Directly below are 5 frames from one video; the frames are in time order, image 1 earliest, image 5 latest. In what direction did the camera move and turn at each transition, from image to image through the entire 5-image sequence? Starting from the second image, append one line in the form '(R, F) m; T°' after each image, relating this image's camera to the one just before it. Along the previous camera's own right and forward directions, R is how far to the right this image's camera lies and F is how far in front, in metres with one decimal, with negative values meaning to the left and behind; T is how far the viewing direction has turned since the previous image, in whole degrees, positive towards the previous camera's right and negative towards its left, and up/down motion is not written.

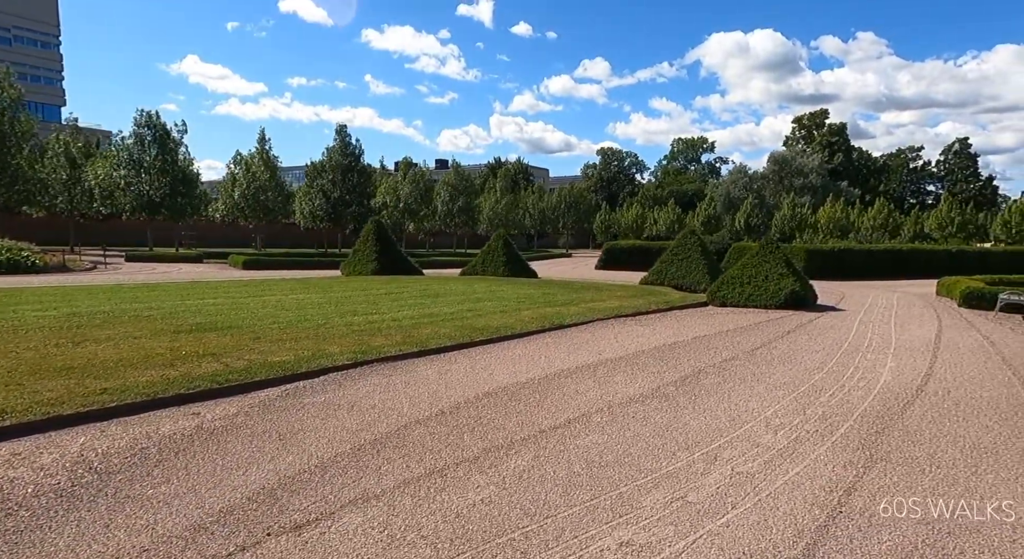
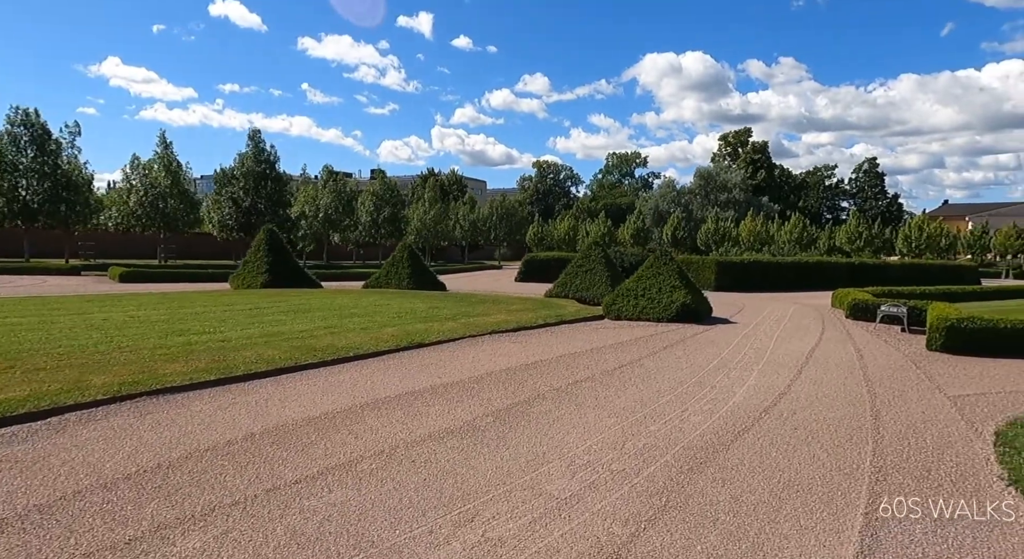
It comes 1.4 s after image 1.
(+1.3, +0.7) m; +6°
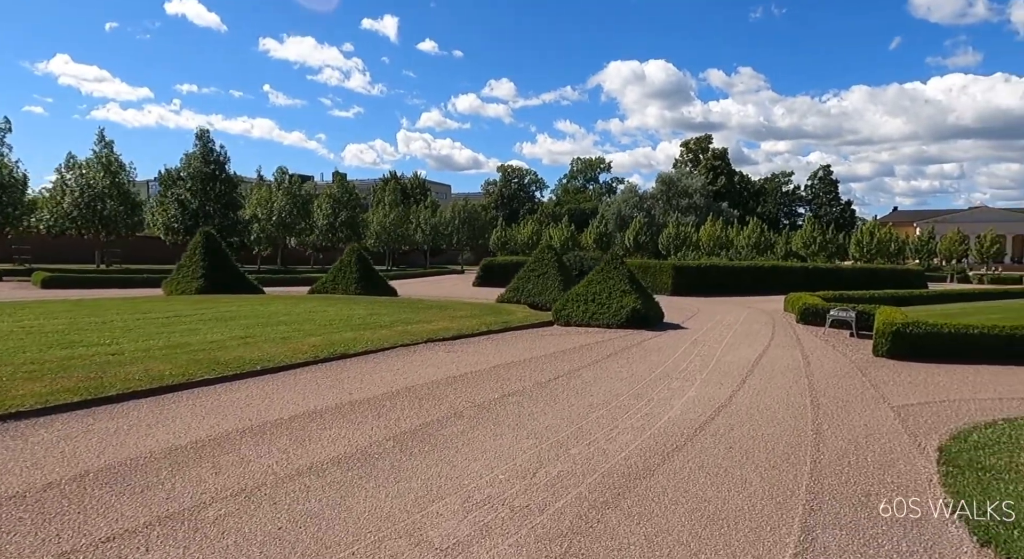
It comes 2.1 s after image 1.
(+0.5, +0.7) m; +3°
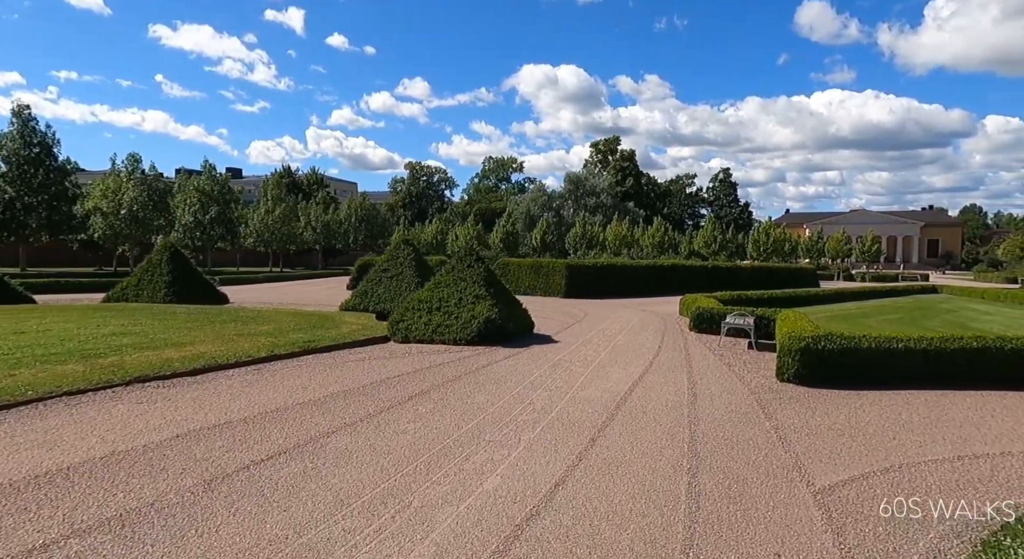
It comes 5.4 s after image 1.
(+2.0, +3.9) m; +7°
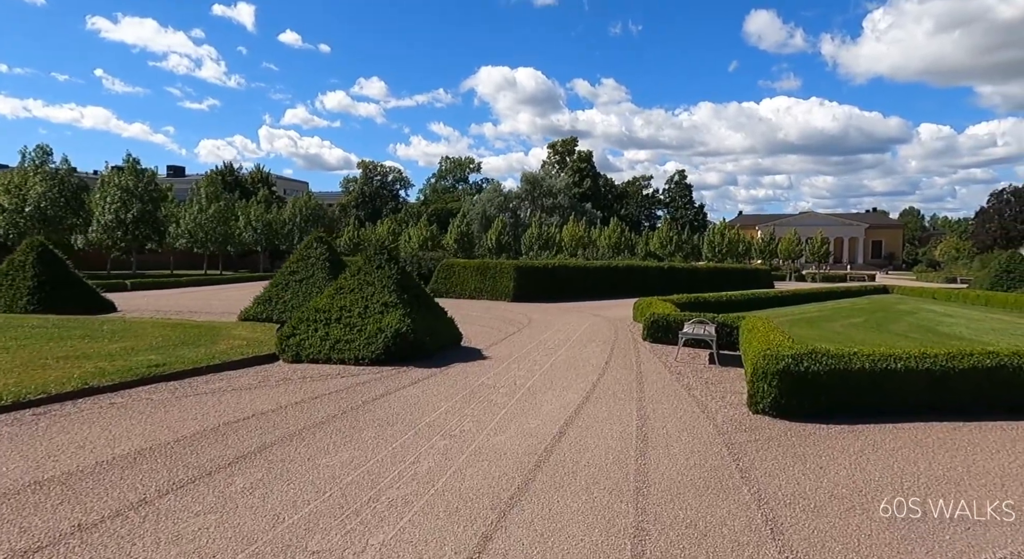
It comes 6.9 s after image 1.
(+0.8, +2.5) m; +4°
